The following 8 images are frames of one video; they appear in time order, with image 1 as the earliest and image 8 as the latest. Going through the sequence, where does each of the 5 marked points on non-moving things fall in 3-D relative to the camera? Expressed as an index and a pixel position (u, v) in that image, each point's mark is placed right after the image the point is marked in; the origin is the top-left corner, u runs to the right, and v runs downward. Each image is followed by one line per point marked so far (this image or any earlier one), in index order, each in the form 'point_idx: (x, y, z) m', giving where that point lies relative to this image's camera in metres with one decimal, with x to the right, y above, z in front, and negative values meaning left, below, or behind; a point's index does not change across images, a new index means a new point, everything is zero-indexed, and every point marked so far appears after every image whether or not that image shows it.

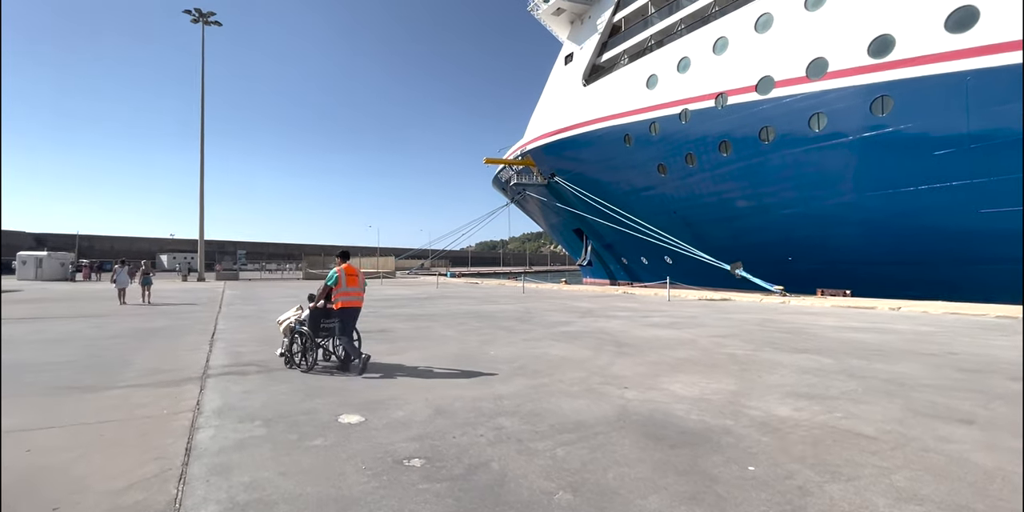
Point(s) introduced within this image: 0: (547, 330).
0: (+0.5, -1.1, +7.7) m
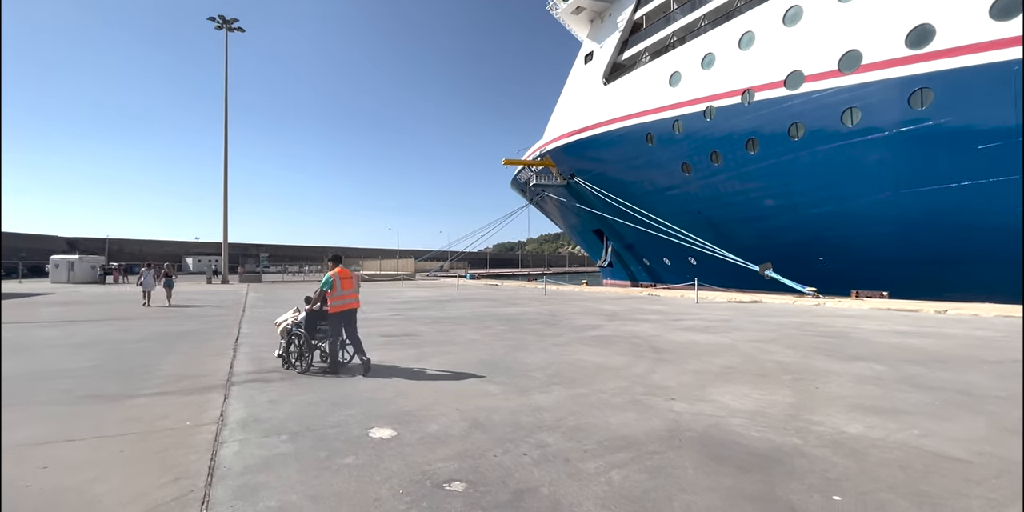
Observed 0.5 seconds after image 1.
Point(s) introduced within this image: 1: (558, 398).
0: (+0.9, -1.1, +7.5) m
1: (+0.3, -1.0, +3.8) m
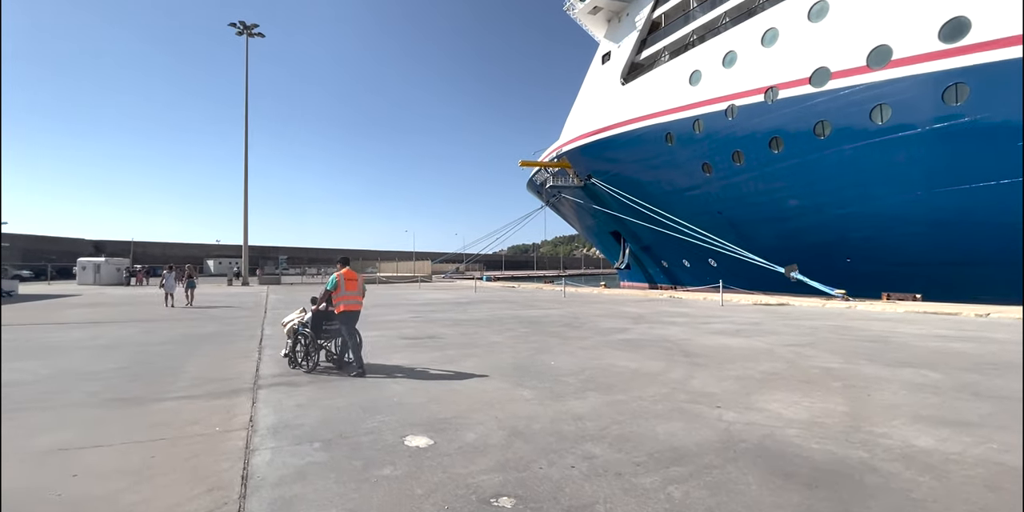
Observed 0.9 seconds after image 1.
0: (+1.3, -1.1, +7.3) m
1: (+0.6, -1.0, +3.6) m
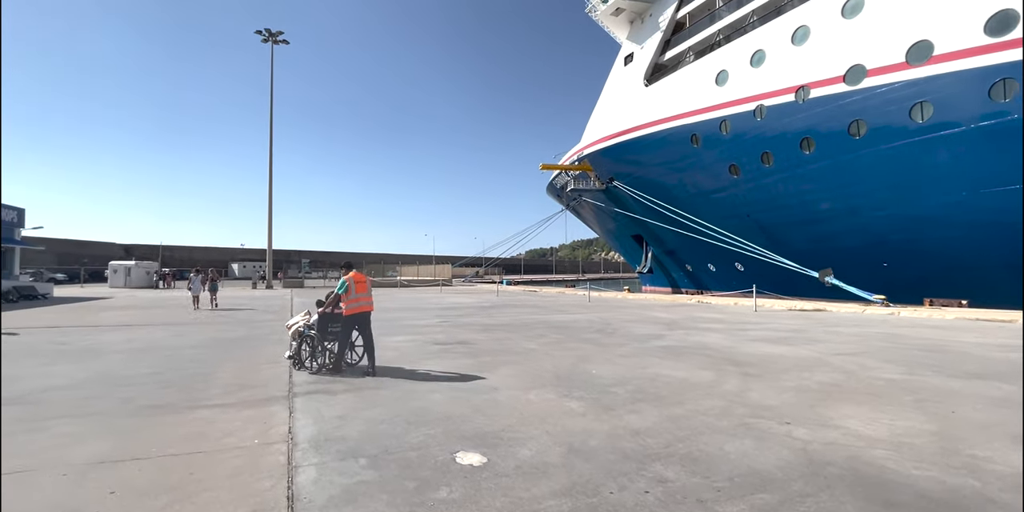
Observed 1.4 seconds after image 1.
0: (+1.7, -1.2, +7.0) m
1: (+0.9, -1.0, +3.3) m
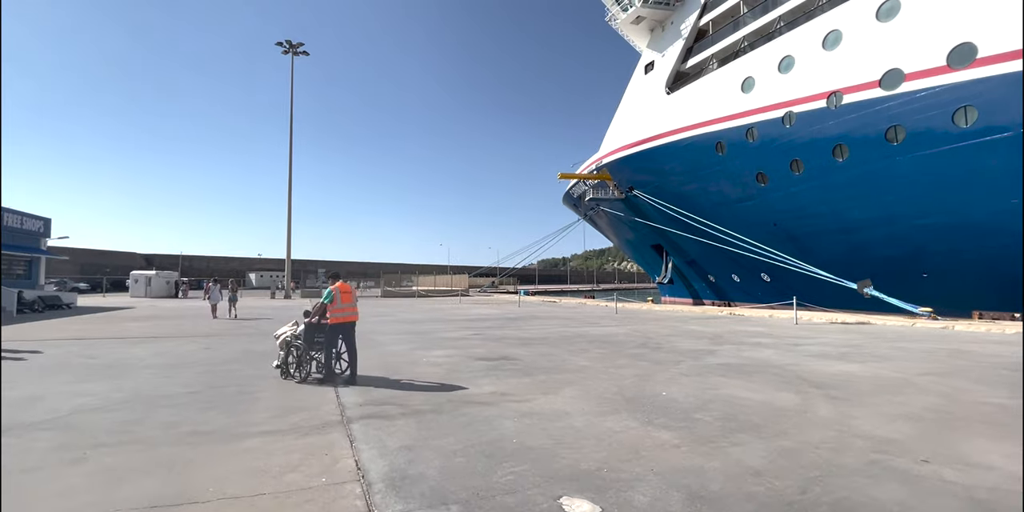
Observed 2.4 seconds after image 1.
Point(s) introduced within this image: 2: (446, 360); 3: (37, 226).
0: (+2.3, -1.3, +6.6) m
1: (+1.4, -1.1, +2.9) m
2: (-0.8, -1.2, +6.4) m
3: (-14.3, +0.9, +16.1) m
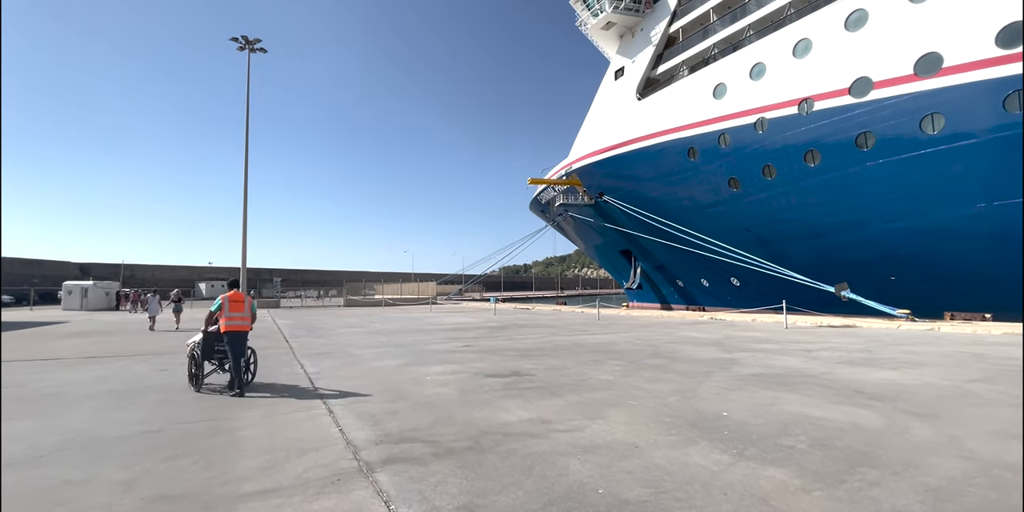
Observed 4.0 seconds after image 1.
0: (+2.4, -1.3, +6.0) m
1: (+1.8, -1.1, +2.3) m
2: (-0.6, -1.3, +5.6) m
3: (-14.8, +0.6, +14.3) m
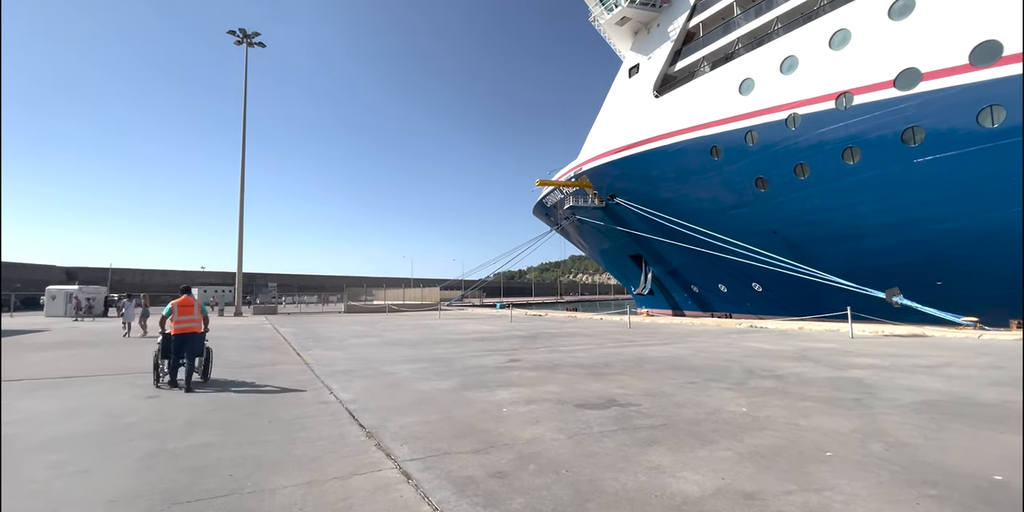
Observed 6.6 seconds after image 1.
0: (+3.2, -1.3, +4.7) m
1: (+2.7, -1.0, +1.0) m
2: (+0.2, -1.2, +4.3) m
3: (-14.1, +0.6, +12.8) m
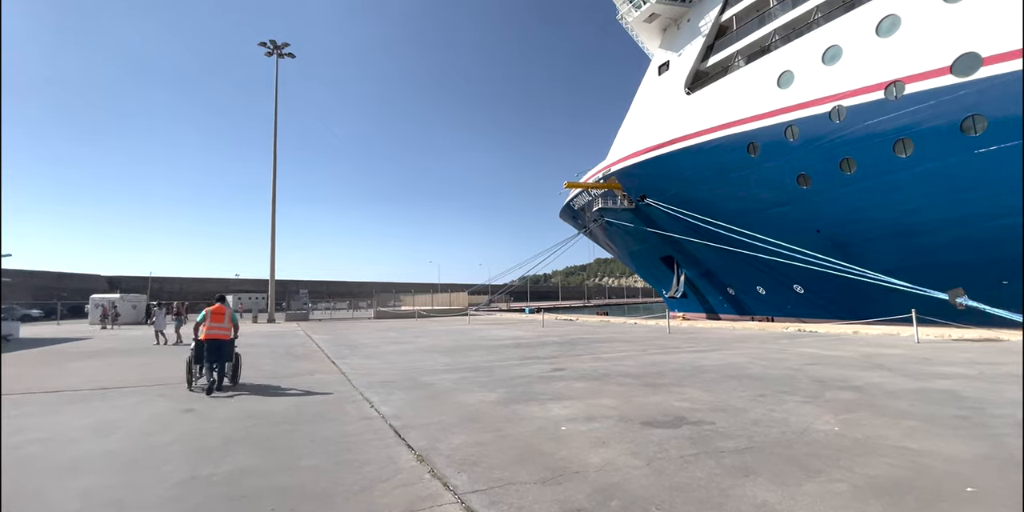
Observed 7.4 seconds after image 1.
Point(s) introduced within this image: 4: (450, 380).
0: (+3.7, -1.2, +4.1) m
1: (+2.9, -0.9, +0.5) m
2: (+0.6, -1.2, +3.8) m
3: (-13.3, +0.4, +13.1) m
4: (-0.7, -1.5, +6.4) m
